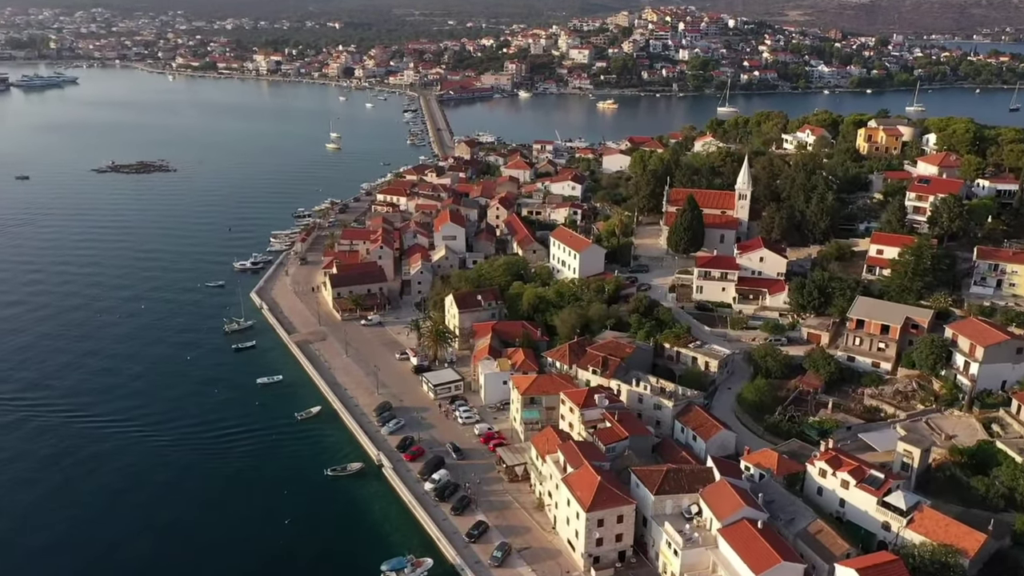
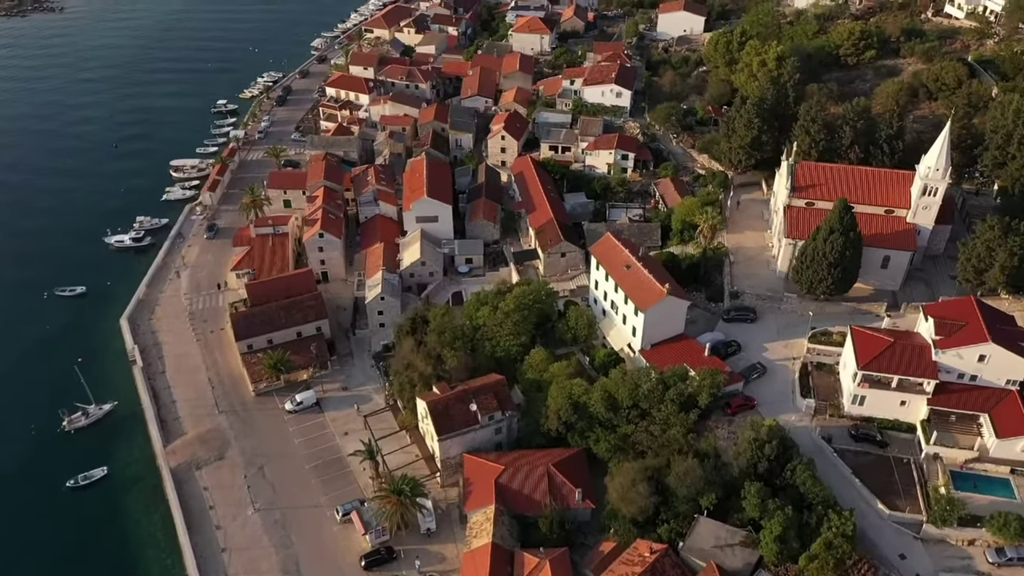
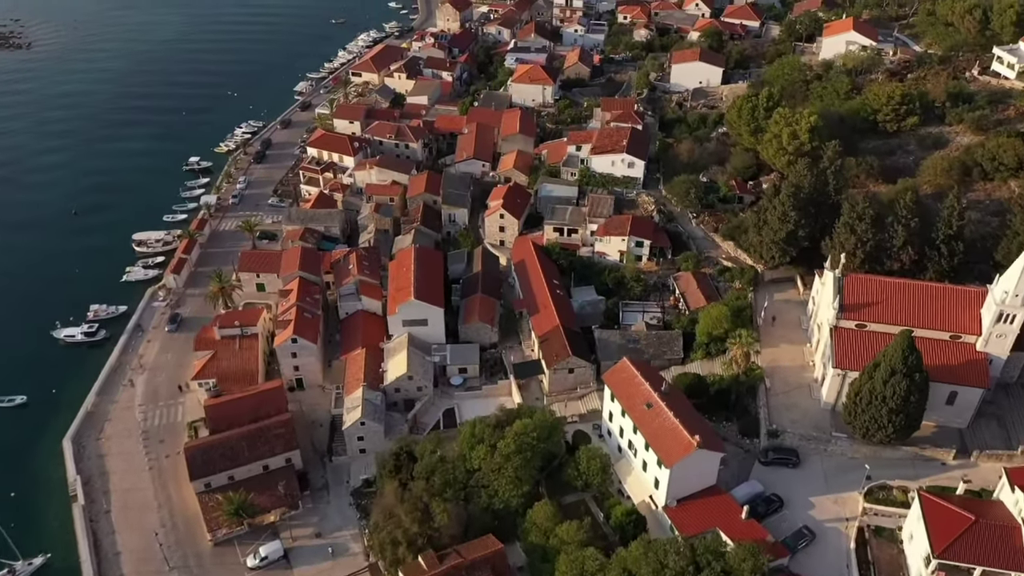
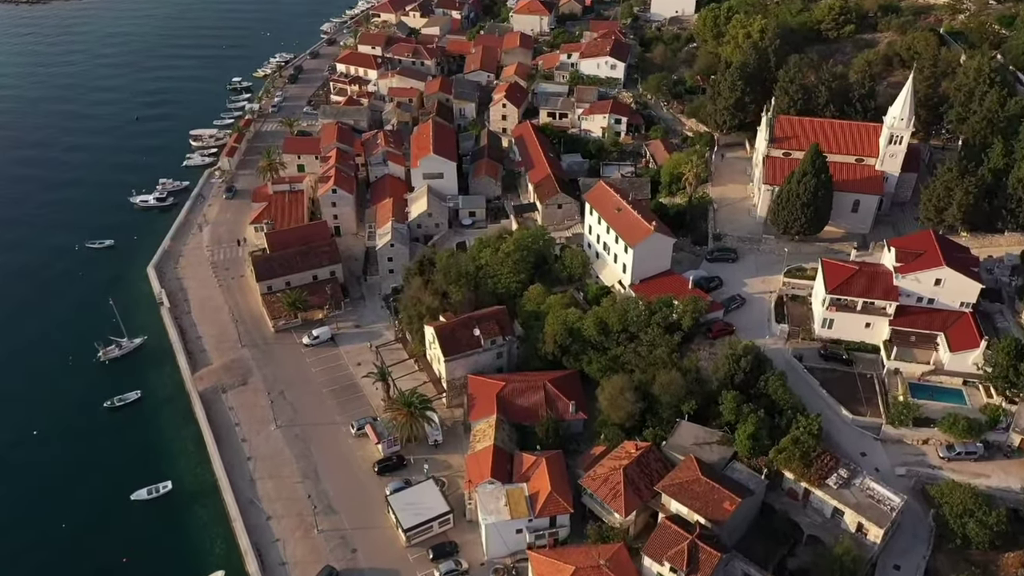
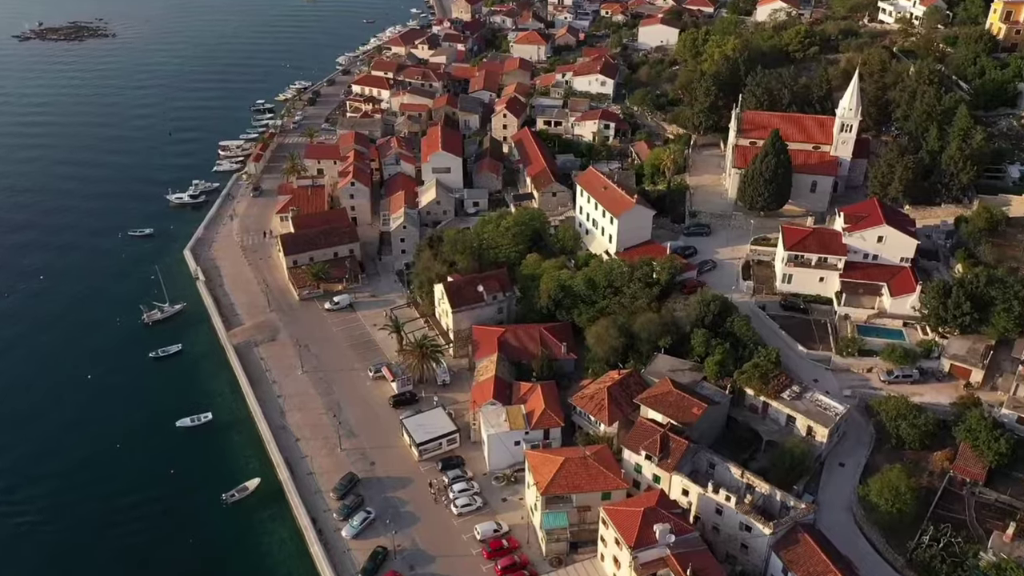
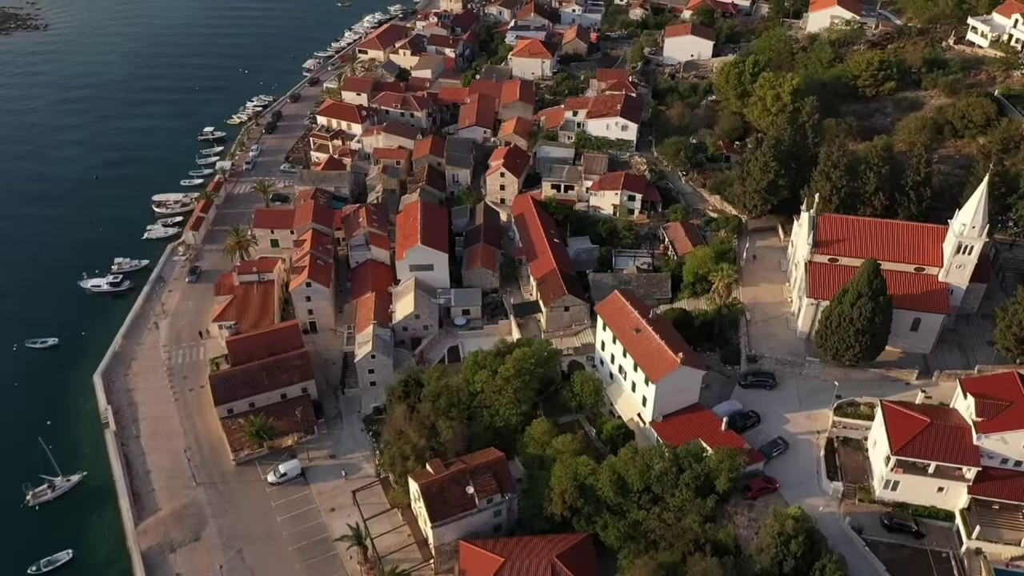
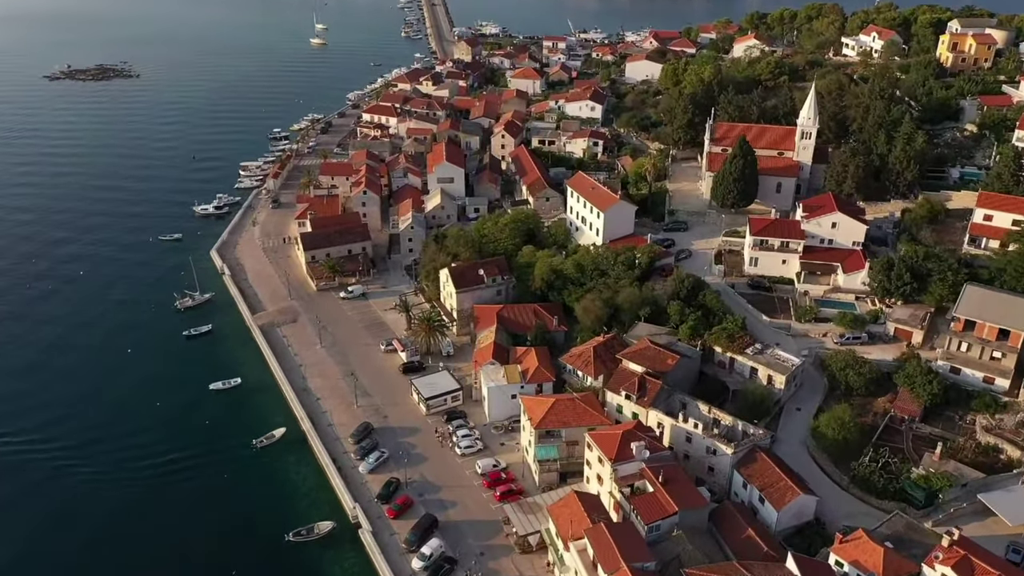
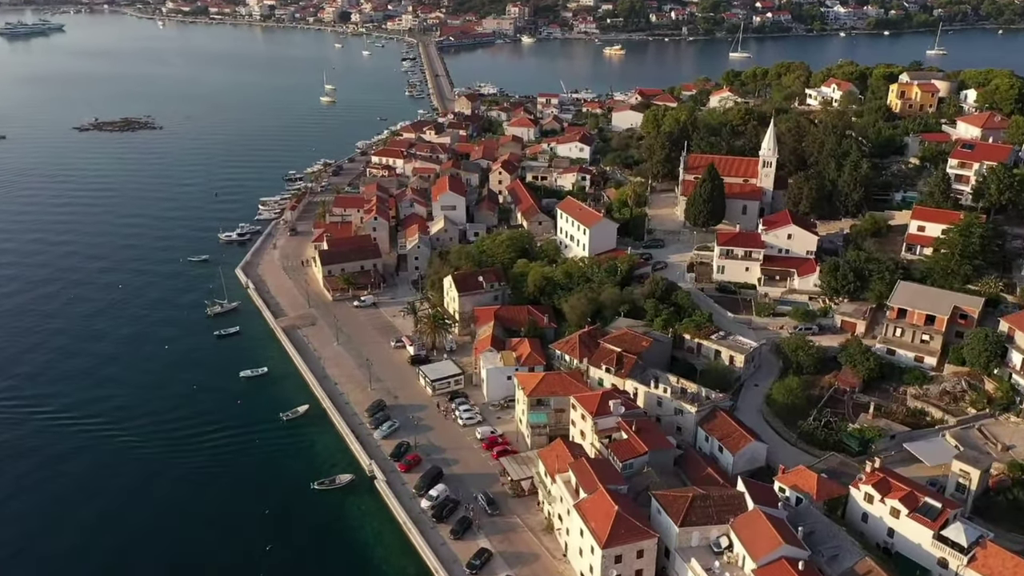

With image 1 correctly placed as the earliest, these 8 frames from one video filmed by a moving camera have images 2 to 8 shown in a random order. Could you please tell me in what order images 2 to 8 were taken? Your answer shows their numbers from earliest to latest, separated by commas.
8, 7, 5, 4, 2, 6, 3
